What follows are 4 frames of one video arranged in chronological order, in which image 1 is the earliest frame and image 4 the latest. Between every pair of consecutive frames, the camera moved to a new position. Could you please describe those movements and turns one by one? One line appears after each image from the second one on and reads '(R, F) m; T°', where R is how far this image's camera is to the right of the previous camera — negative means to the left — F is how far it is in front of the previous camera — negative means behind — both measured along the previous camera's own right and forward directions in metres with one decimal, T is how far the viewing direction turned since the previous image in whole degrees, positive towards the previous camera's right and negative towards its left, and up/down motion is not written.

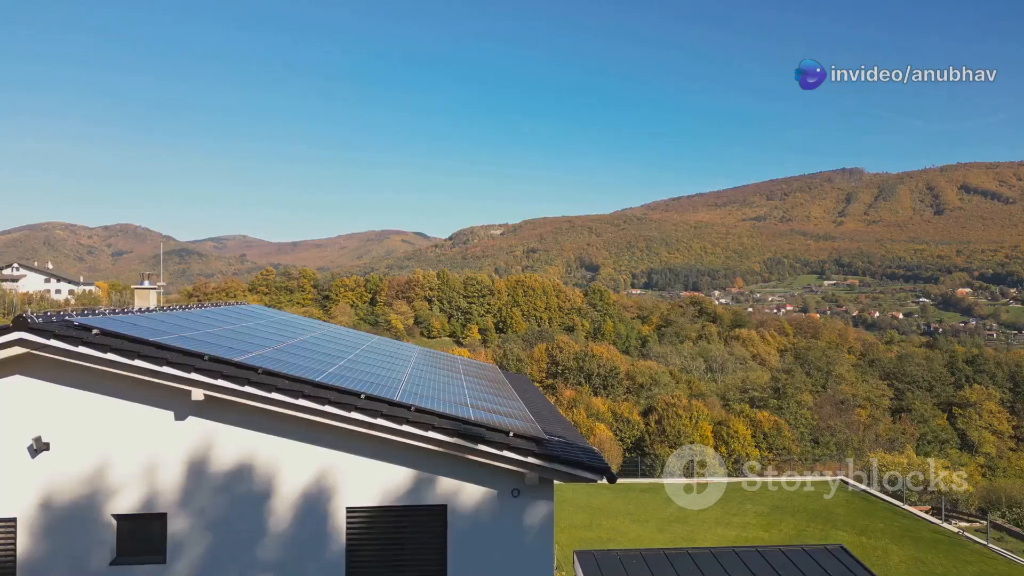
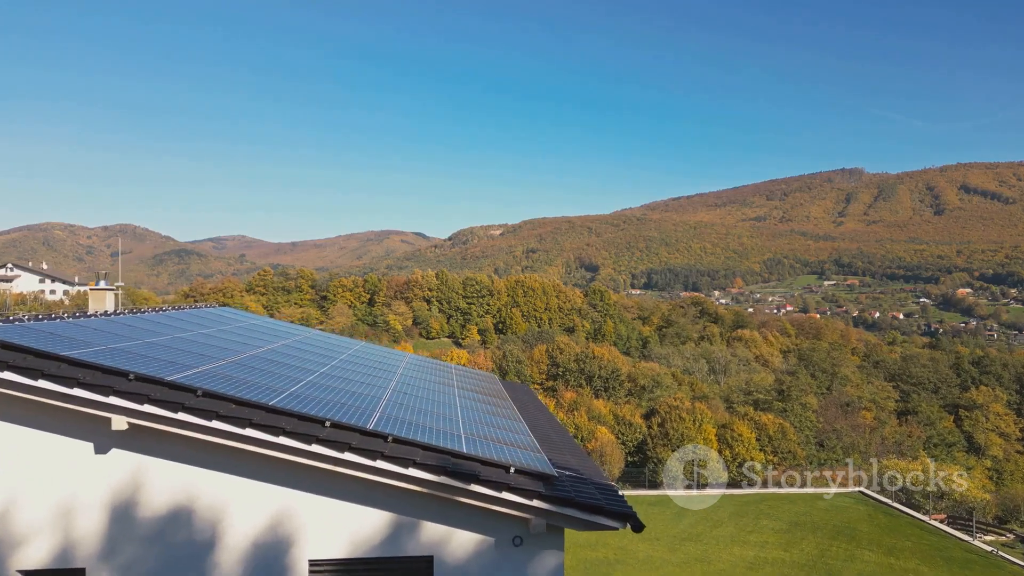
(0.0, +1.0) m; 0°
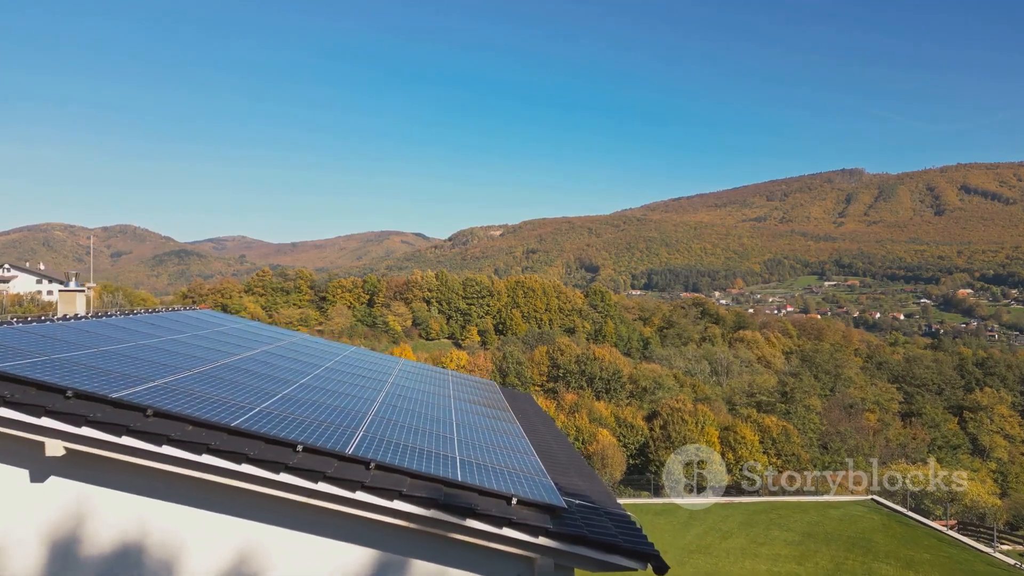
(0.0, +0.5) m; 0°
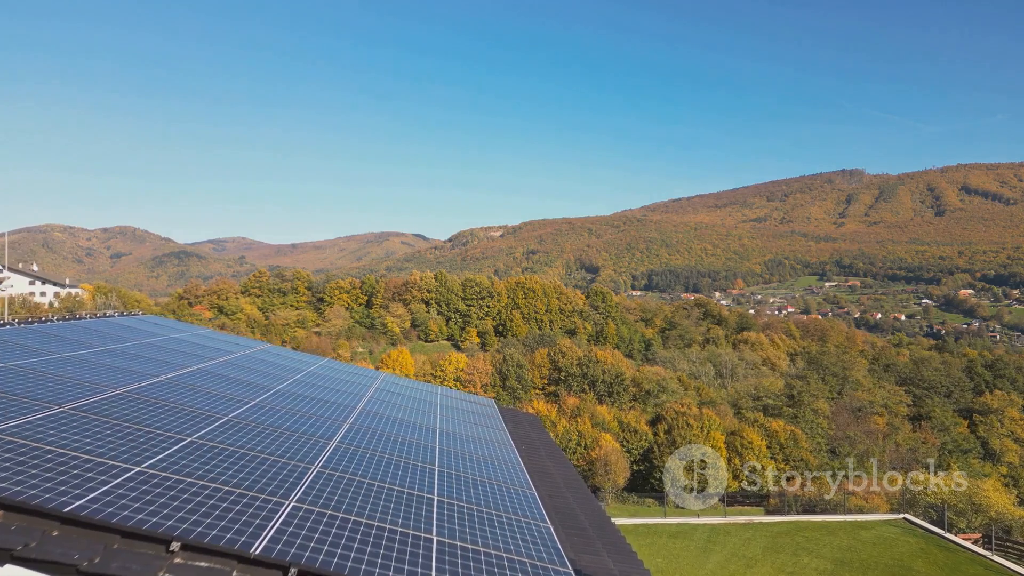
(0.0, +1.3) m; 0°
